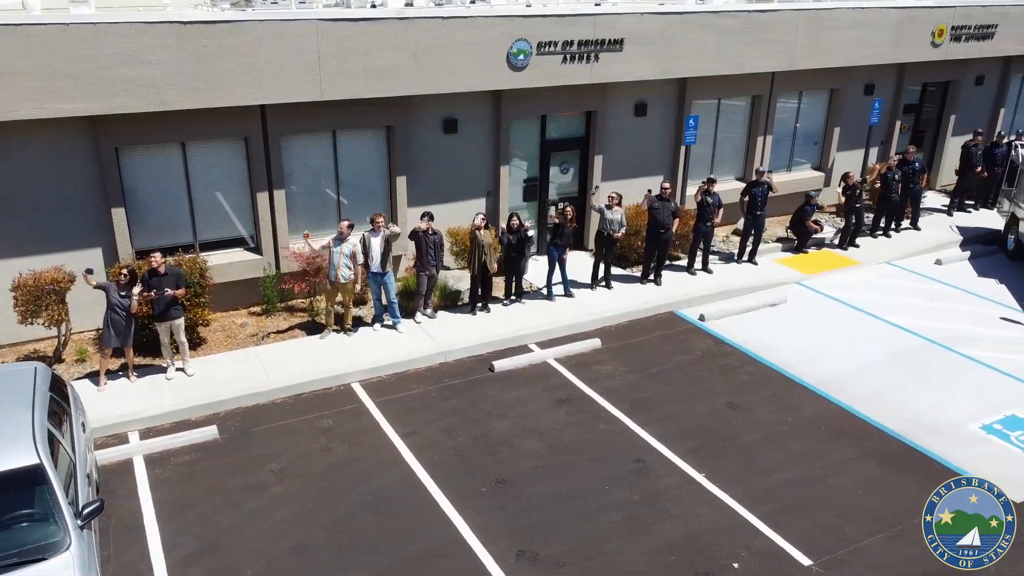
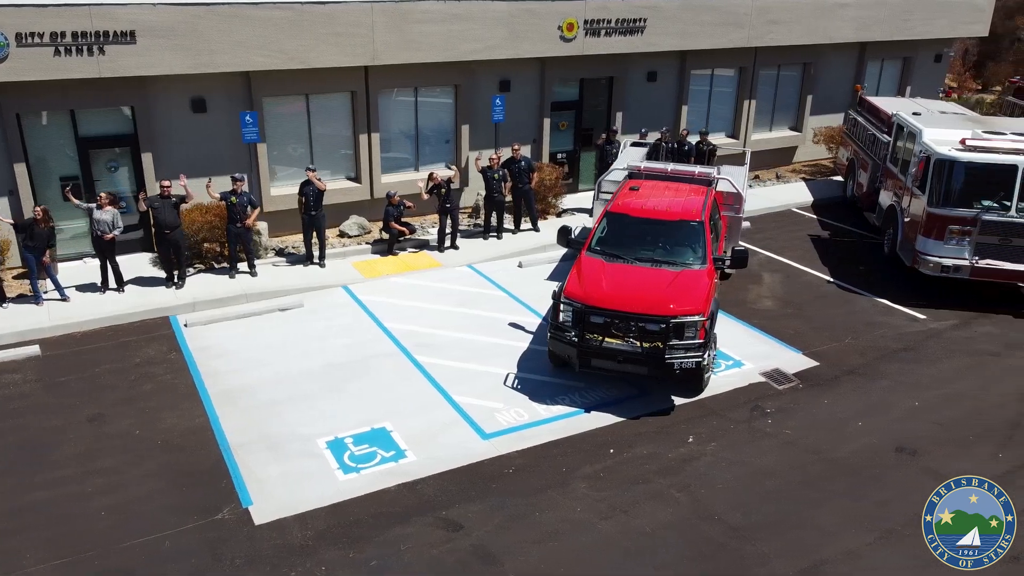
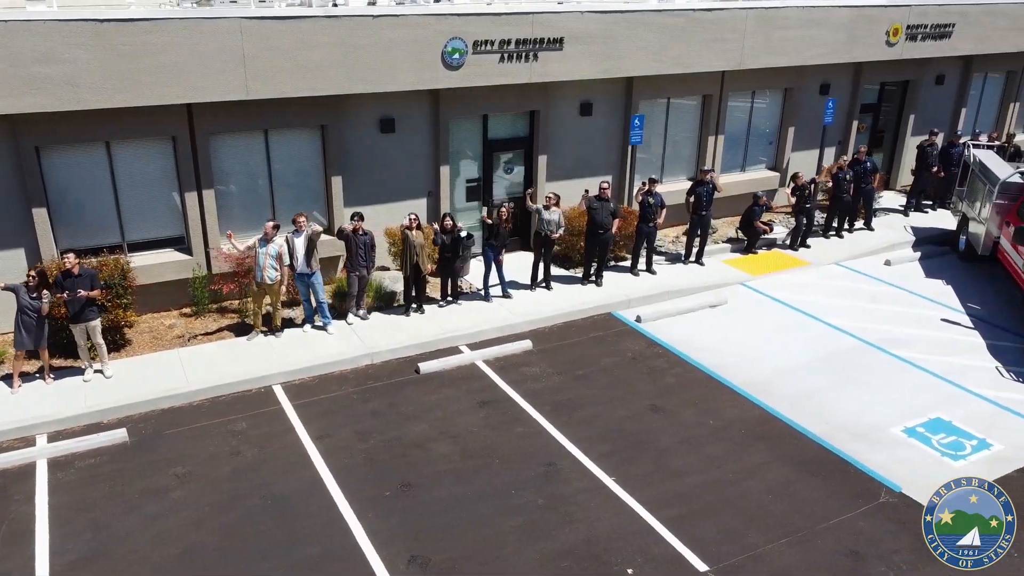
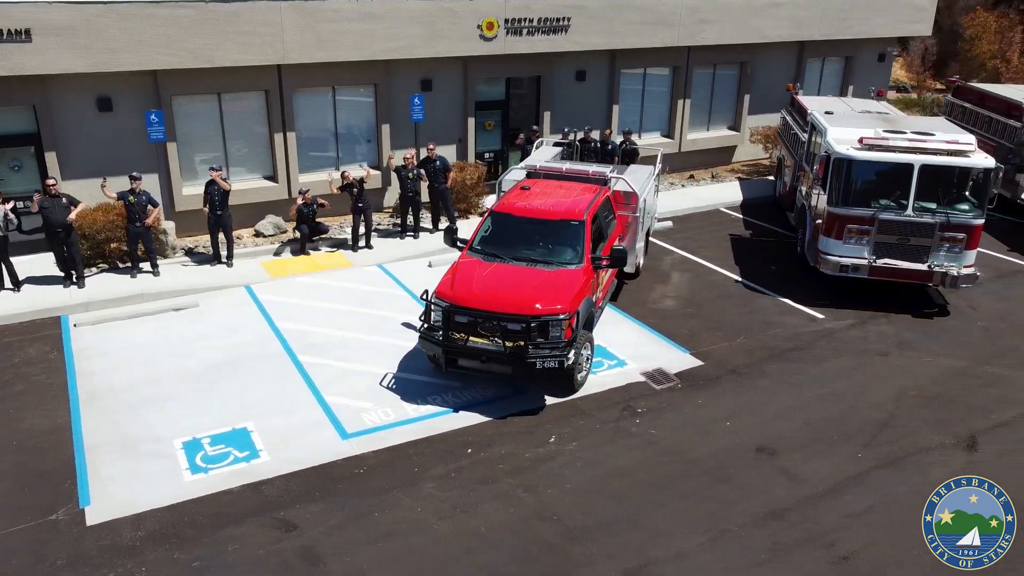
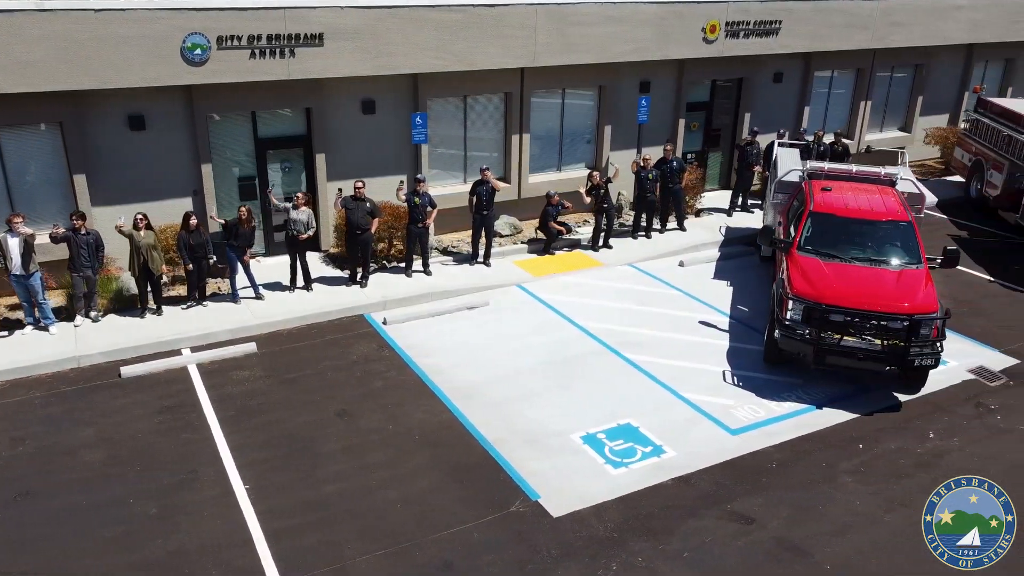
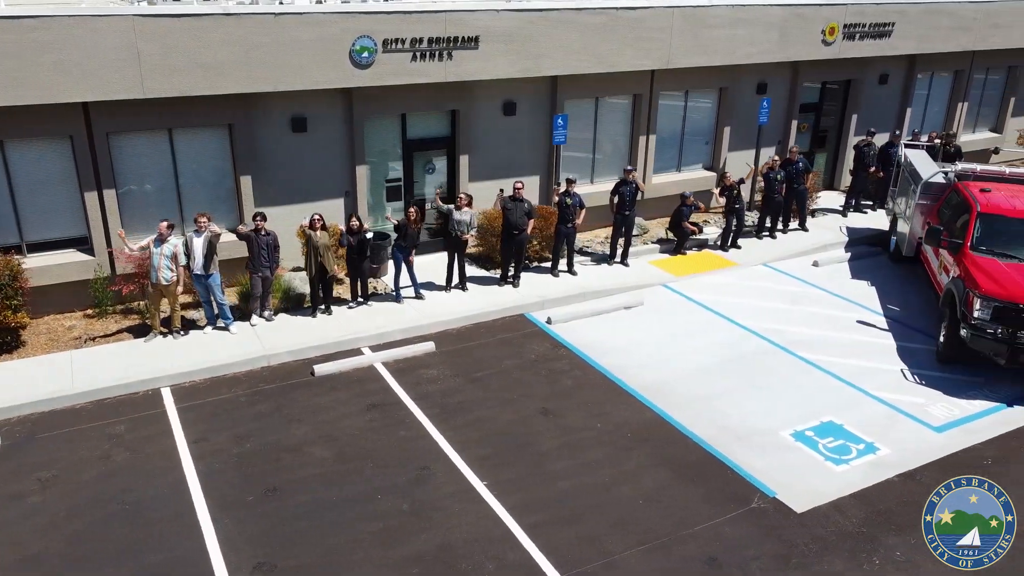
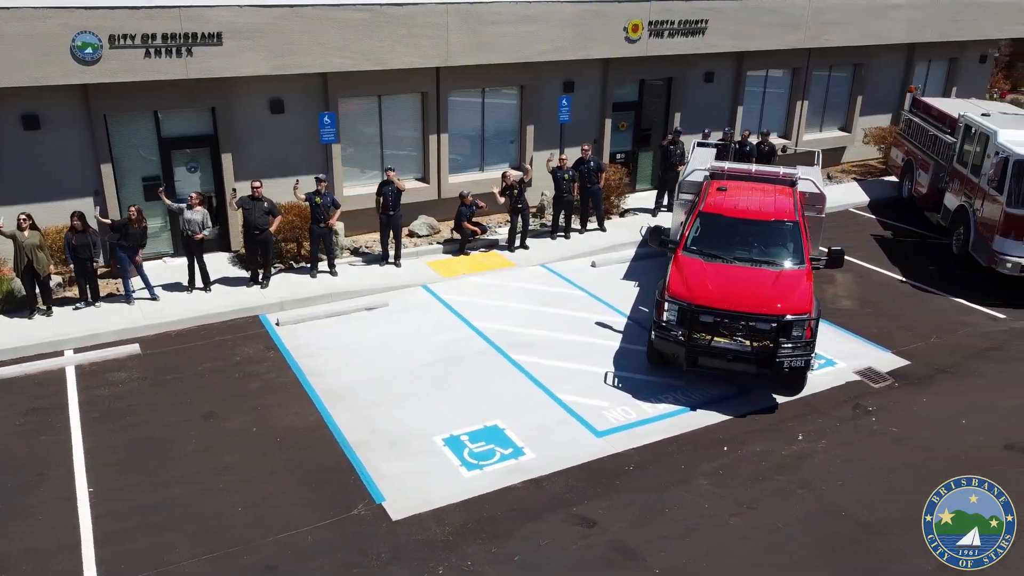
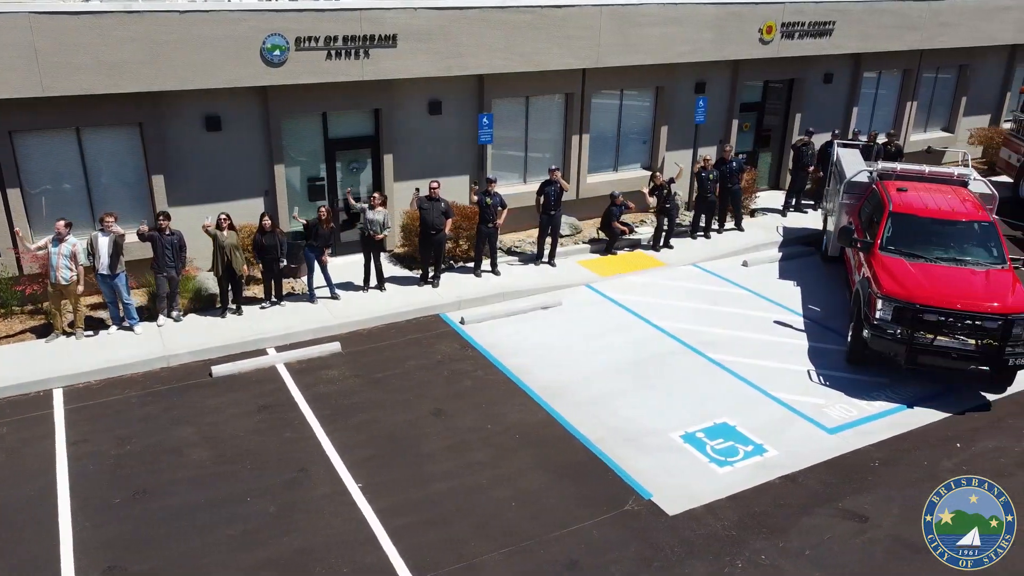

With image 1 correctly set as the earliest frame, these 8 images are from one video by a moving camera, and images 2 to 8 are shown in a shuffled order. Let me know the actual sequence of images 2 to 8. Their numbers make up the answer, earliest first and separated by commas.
3, 6, 8, 5, 7, 2, 4
